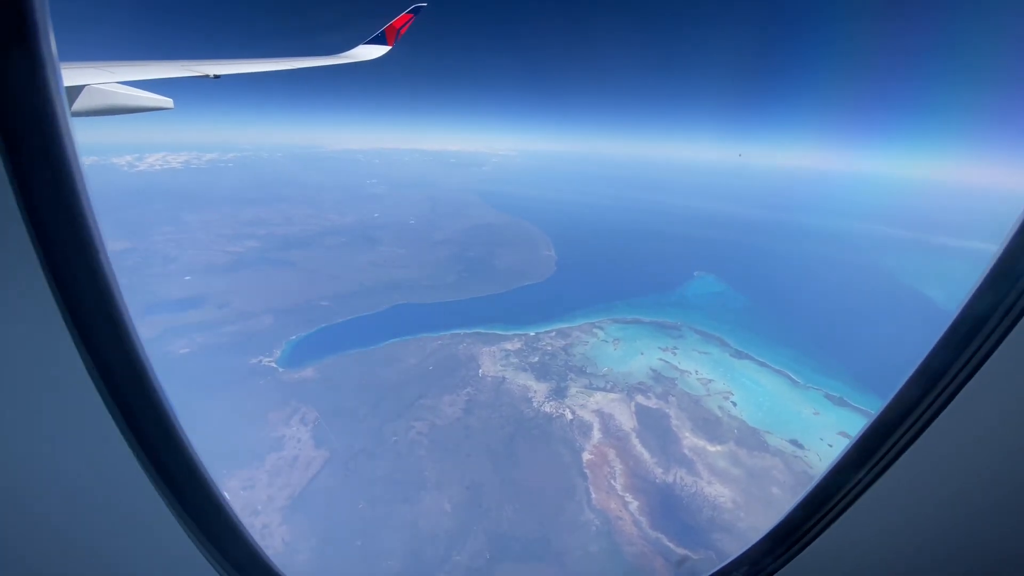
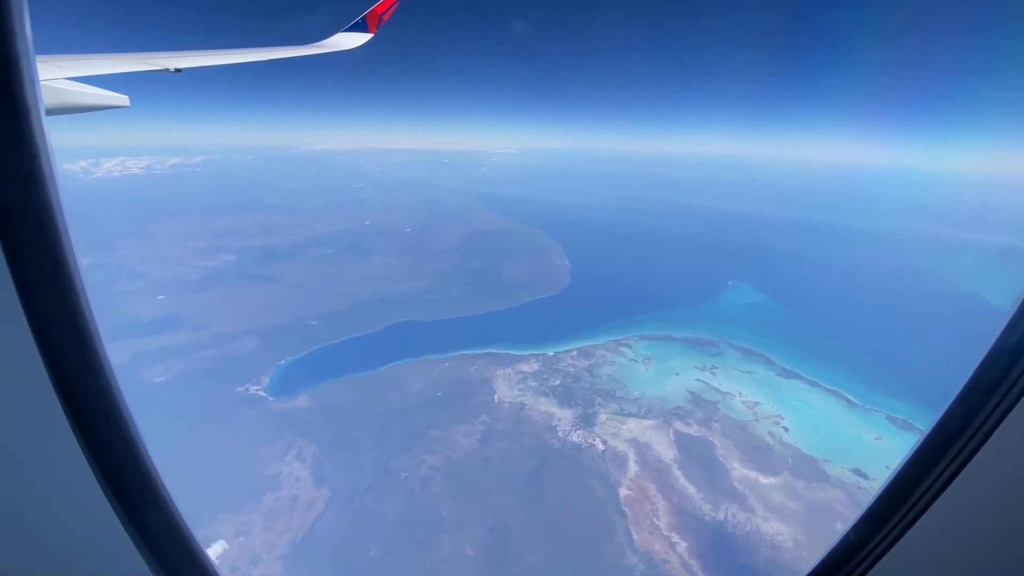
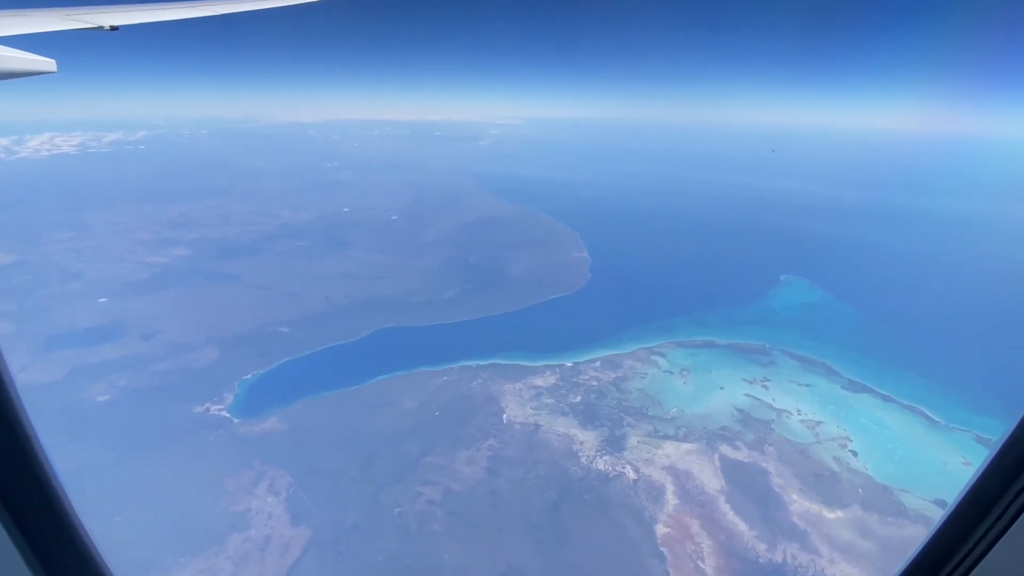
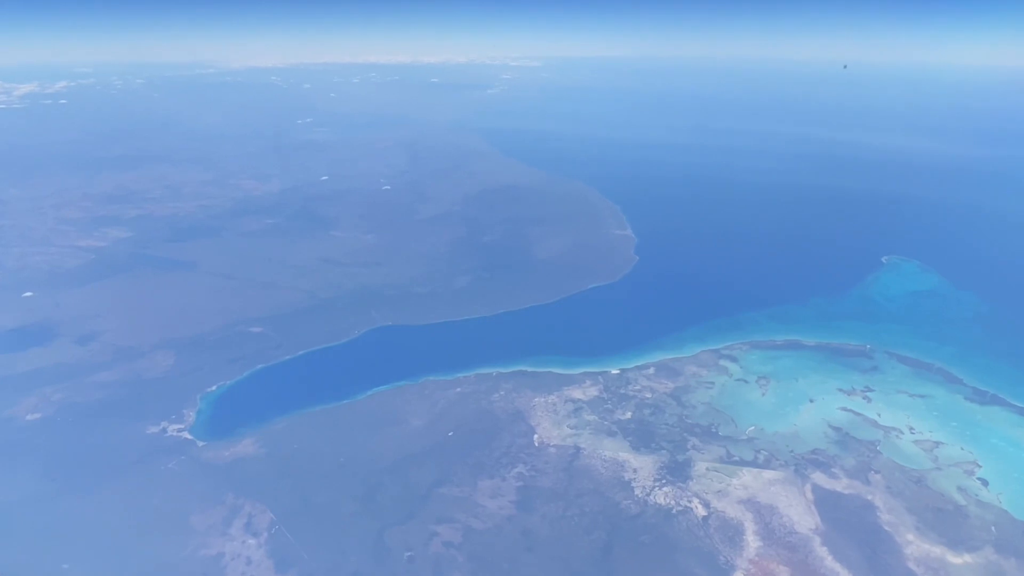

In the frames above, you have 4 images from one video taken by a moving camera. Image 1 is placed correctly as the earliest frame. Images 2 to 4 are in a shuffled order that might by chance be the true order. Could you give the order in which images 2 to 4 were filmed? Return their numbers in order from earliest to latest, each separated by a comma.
2, 3, 4
